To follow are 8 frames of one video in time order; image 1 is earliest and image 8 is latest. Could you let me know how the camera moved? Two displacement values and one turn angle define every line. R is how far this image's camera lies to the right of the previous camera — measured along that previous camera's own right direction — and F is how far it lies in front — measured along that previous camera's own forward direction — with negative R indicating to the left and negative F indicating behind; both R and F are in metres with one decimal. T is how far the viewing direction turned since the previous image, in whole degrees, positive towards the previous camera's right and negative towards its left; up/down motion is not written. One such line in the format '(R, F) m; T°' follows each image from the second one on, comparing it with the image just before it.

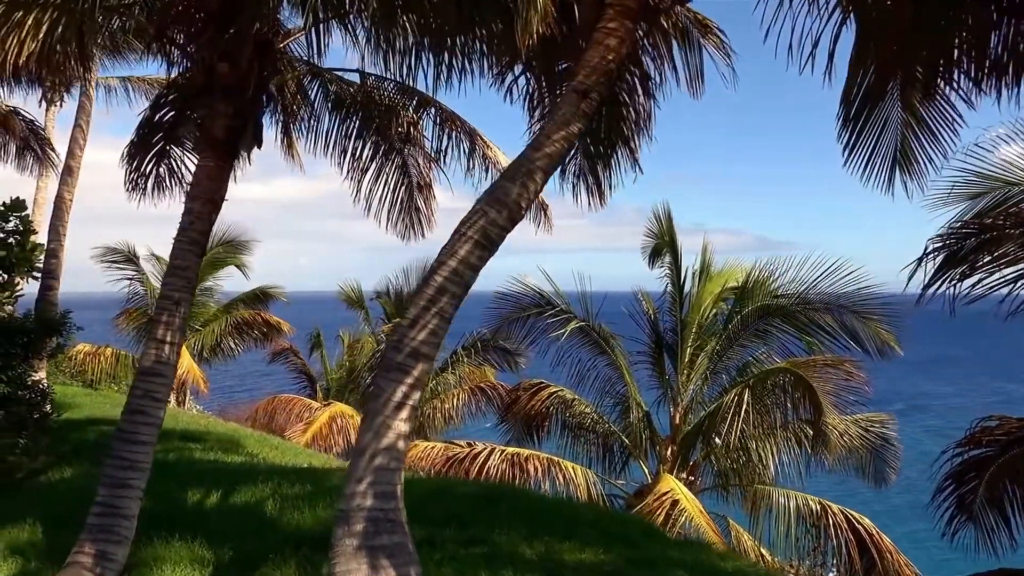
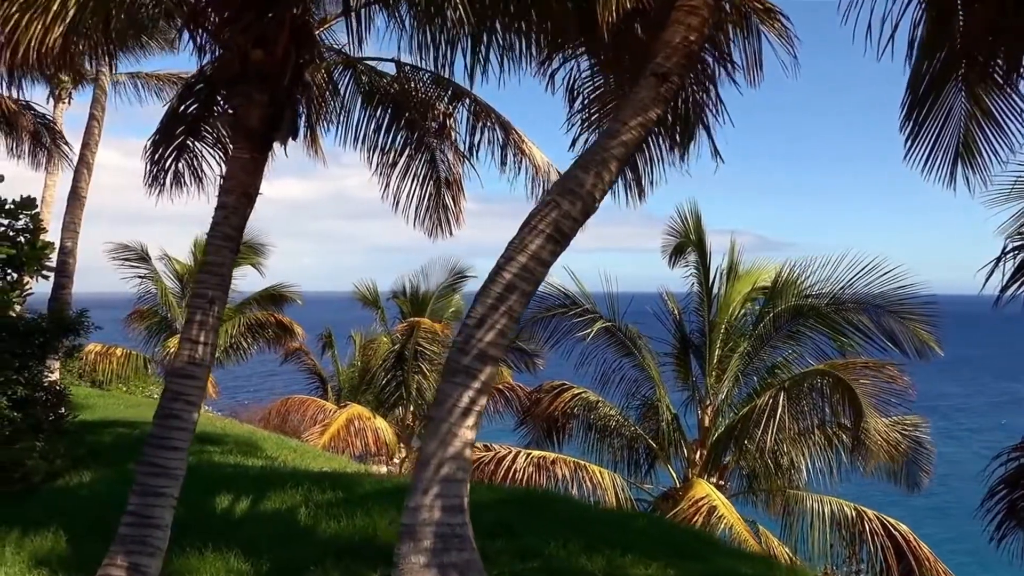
(-0.3, +0.3) m; 0°
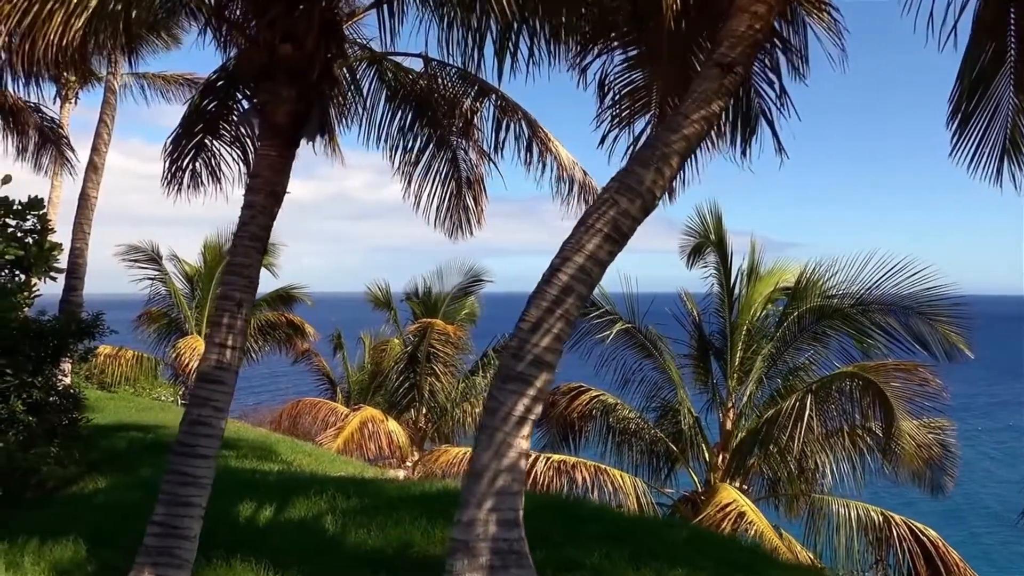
(-0.2, +0.2) m; 0°
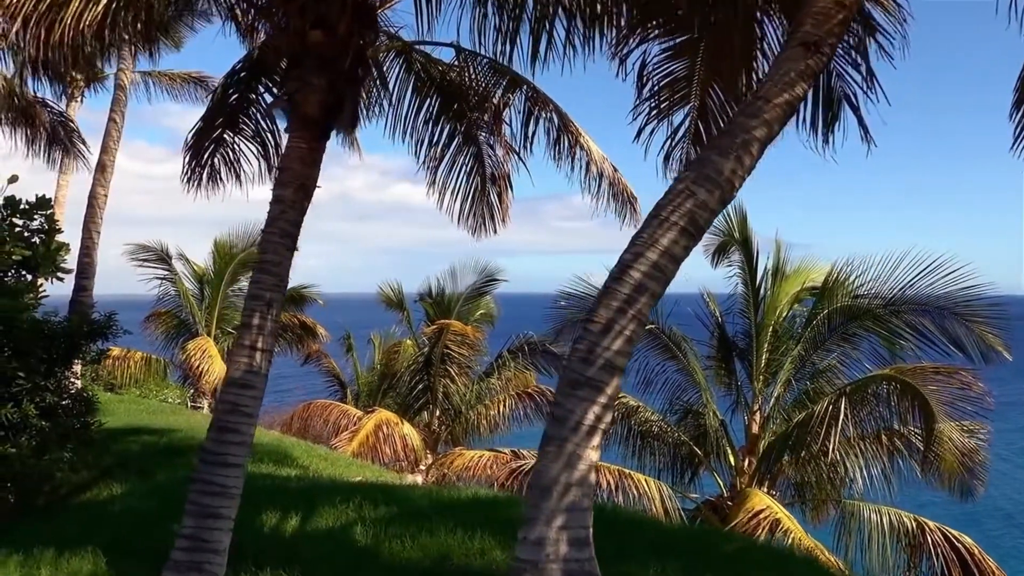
(-0.2, +0.2) m; 0°
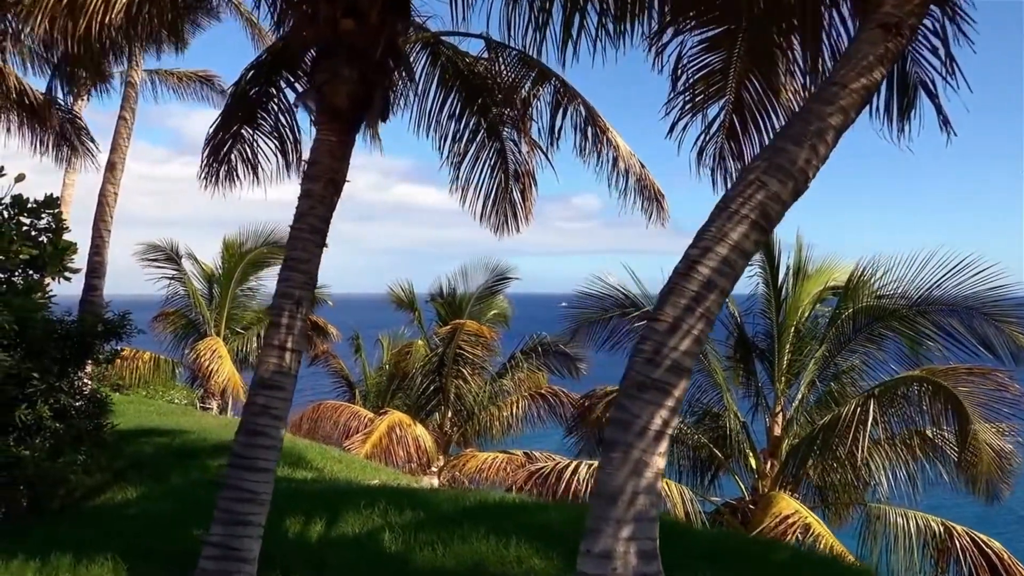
(-0.2, +0.2) m; 0°
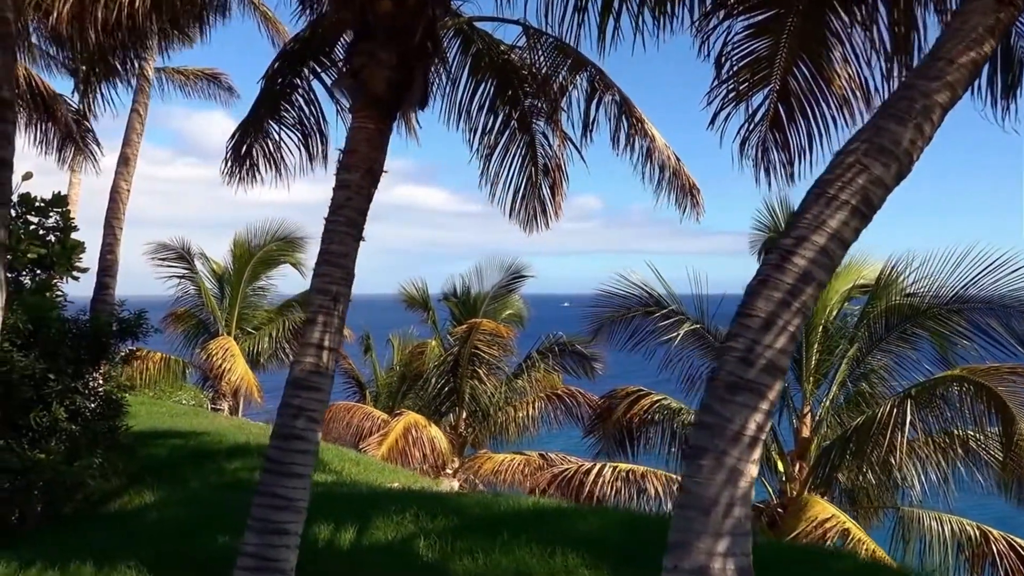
(-0.2, +0.2) m; 0°
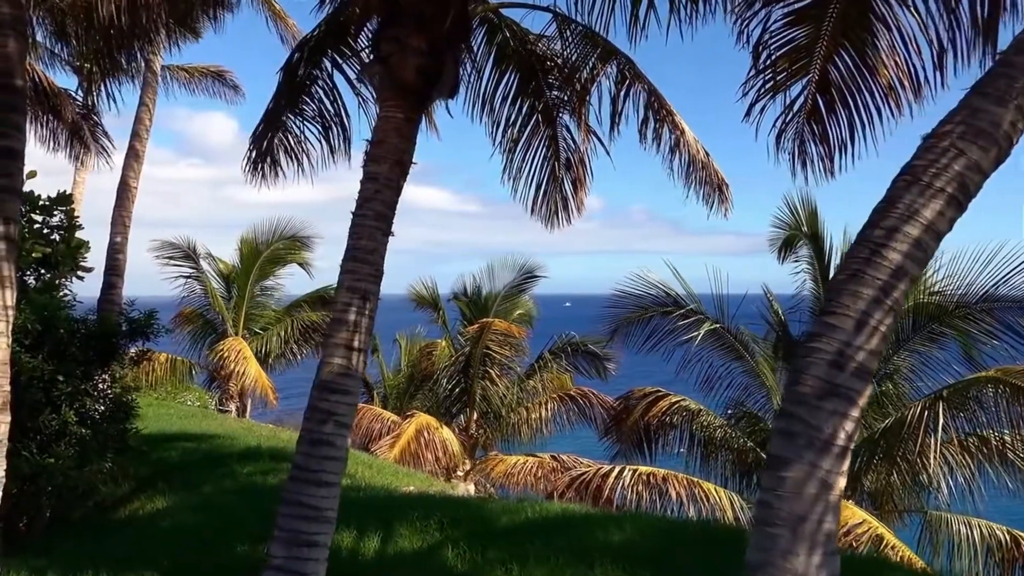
(-0.2, +0.2) m; 0°
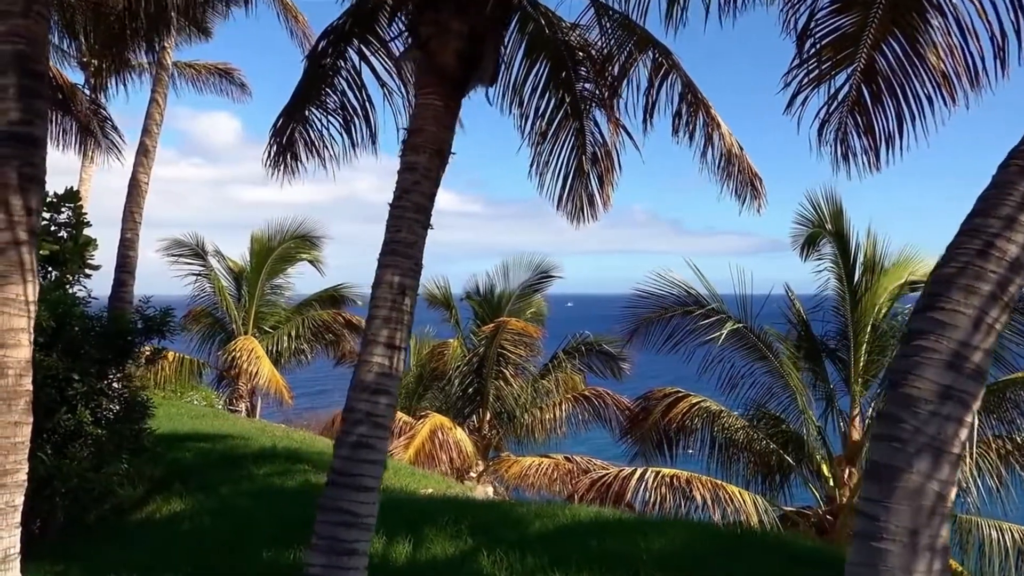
(-0.2, +0.2) m; 0°
